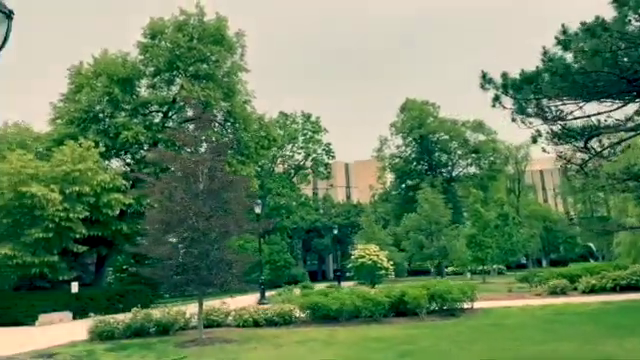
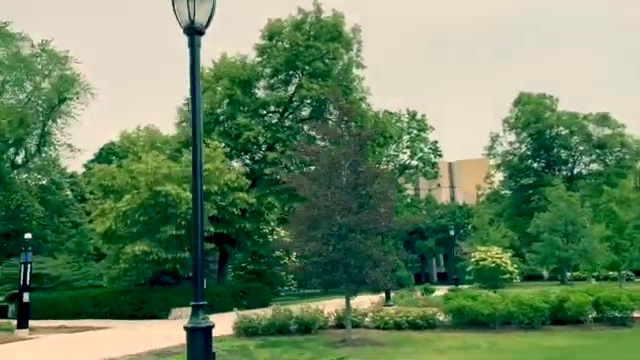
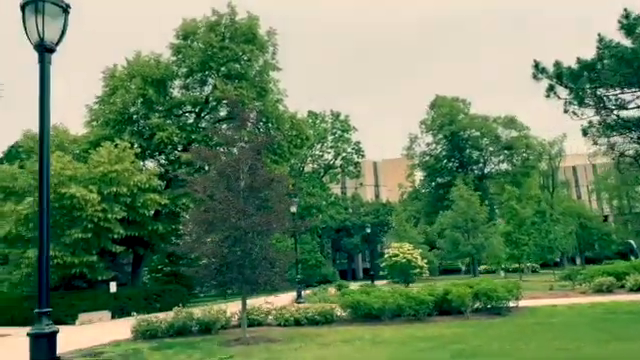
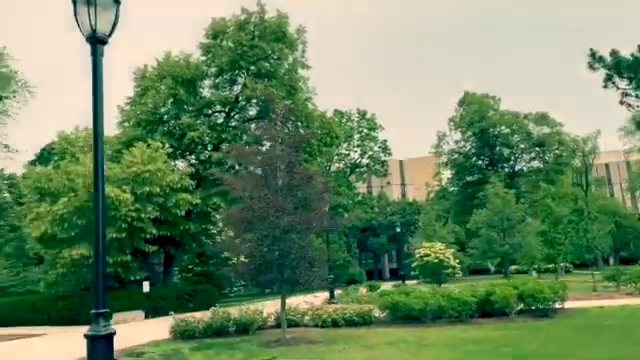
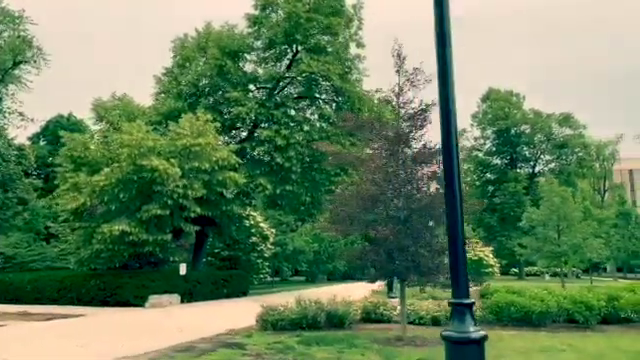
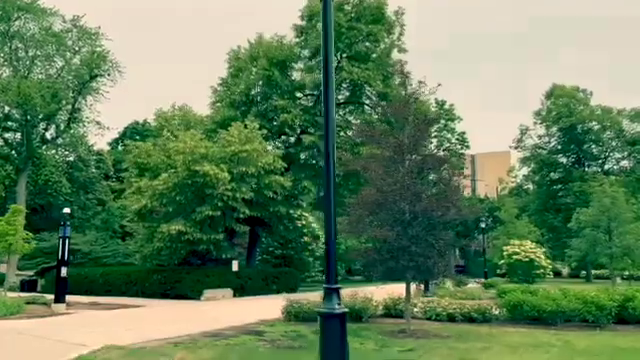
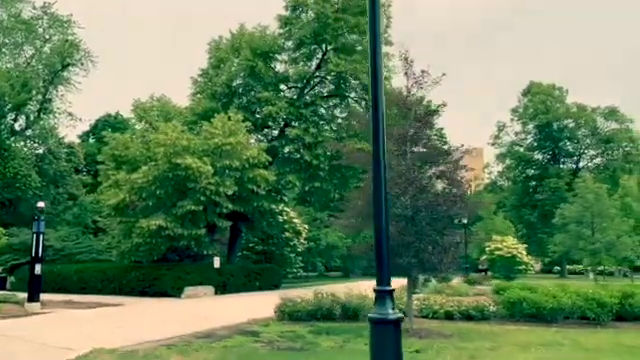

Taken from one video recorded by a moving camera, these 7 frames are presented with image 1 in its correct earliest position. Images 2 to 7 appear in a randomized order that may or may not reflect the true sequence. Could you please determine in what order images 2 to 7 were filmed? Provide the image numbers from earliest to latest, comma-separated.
3, 4, 2, 6, 7, 5
